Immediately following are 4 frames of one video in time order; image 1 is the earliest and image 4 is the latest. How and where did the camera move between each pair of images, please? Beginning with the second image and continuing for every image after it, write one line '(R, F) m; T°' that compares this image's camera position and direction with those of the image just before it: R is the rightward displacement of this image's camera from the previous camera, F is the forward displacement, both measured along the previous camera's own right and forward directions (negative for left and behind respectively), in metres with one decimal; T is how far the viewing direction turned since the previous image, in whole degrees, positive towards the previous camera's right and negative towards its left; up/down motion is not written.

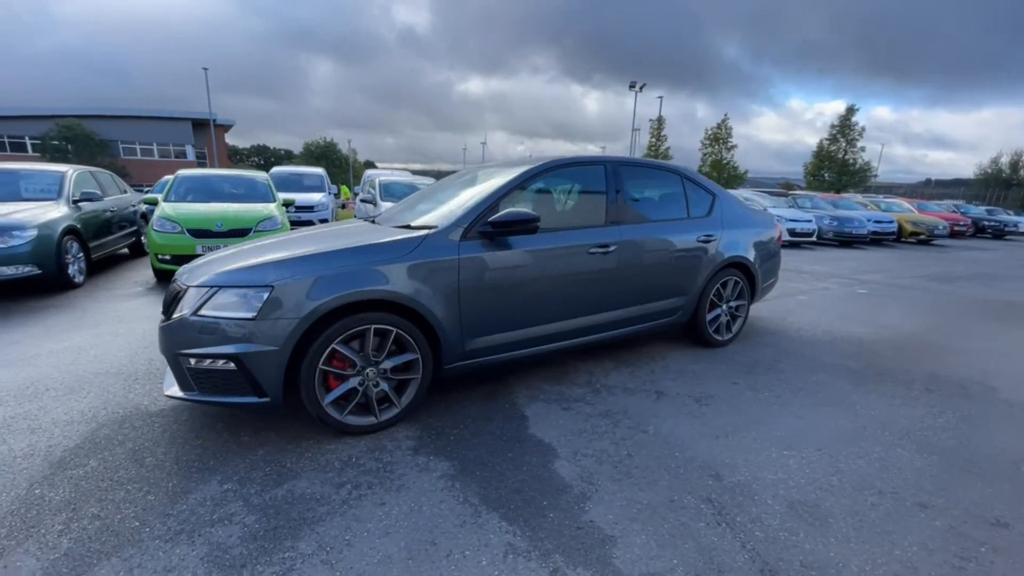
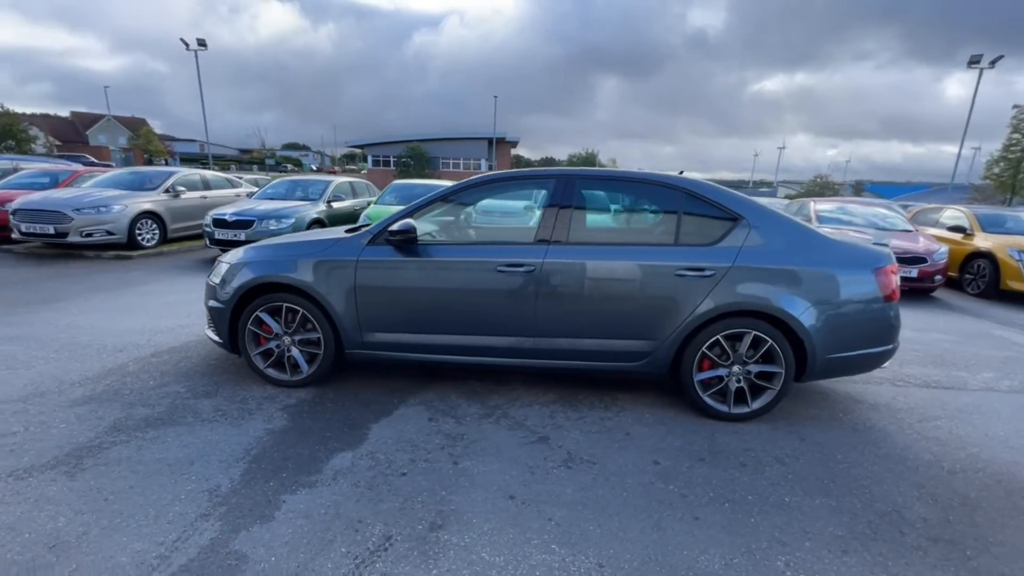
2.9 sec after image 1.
(+2.6, +0.8) m; -33°
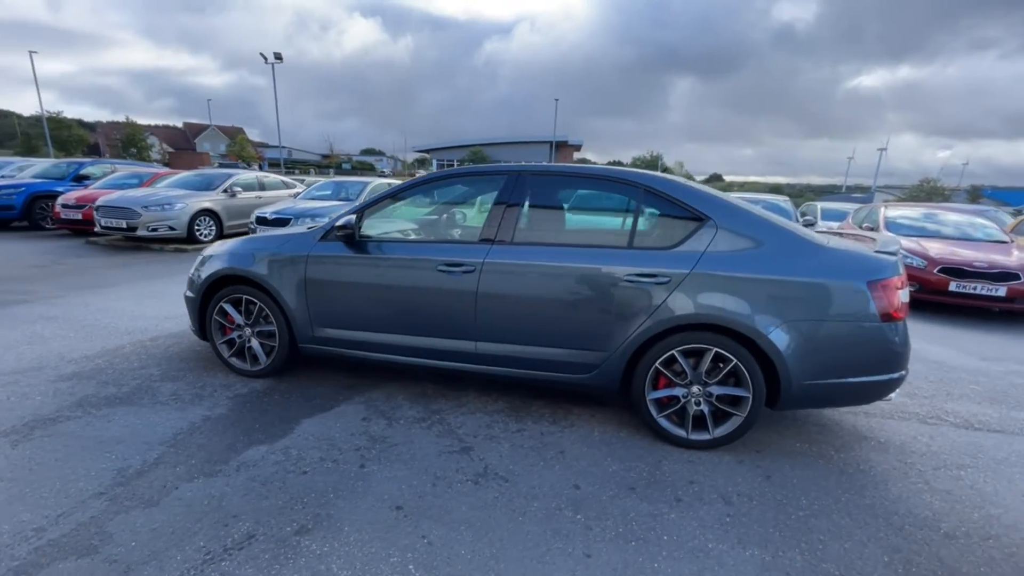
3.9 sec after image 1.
(+0.9, +0.2) m; -8°
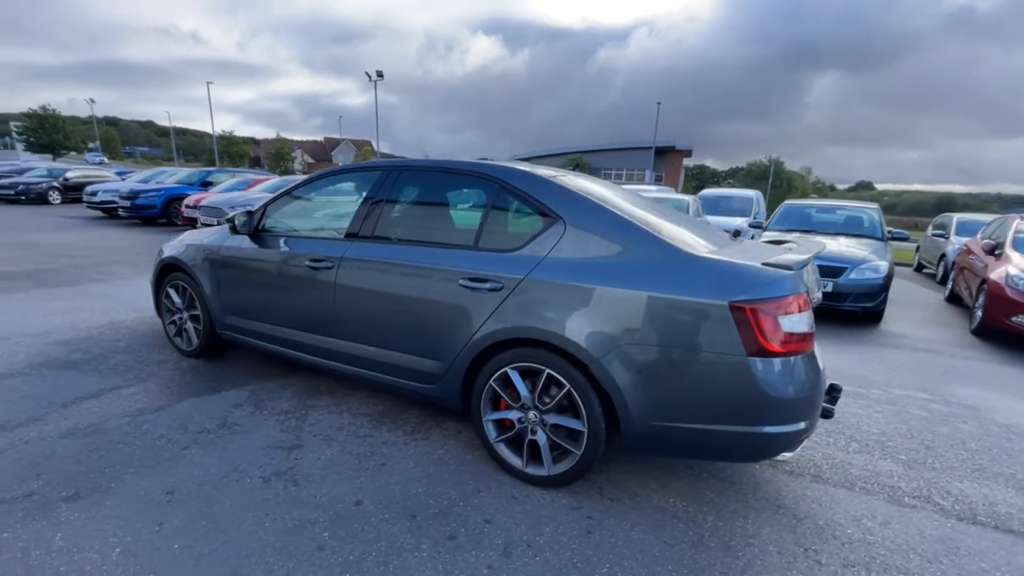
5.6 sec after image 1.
(+1.7, +0.4) m; -14°
